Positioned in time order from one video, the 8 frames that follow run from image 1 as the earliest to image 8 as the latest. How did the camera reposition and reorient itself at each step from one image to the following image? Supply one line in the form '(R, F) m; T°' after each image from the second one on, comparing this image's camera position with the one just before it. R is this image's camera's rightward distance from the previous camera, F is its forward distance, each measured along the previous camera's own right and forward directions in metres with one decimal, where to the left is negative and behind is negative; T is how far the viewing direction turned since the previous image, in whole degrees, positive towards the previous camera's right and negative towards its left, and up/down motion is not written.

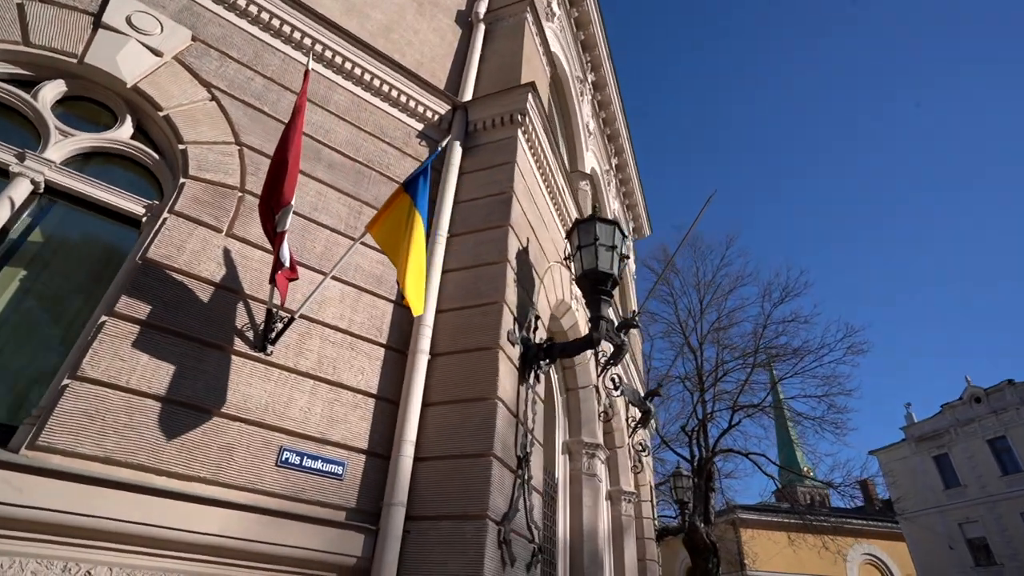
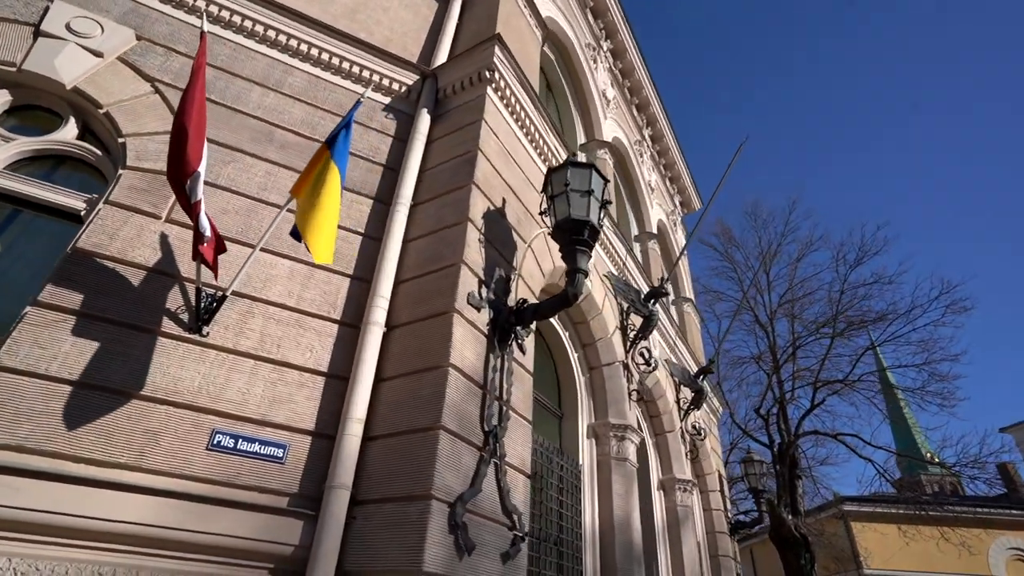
(+1.0, +0.6) m; -8°
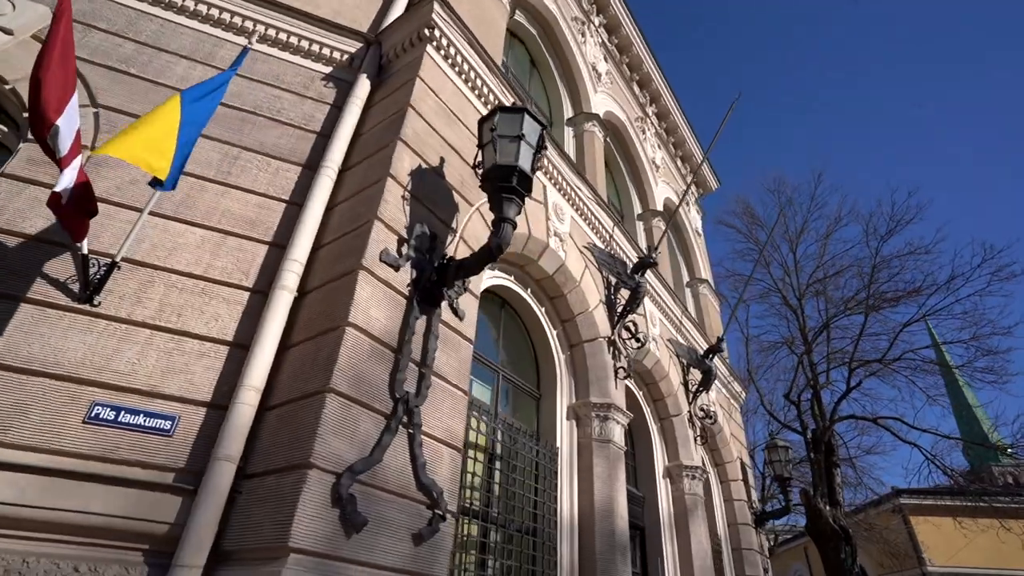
(+0.9, +0.5) m; -4°
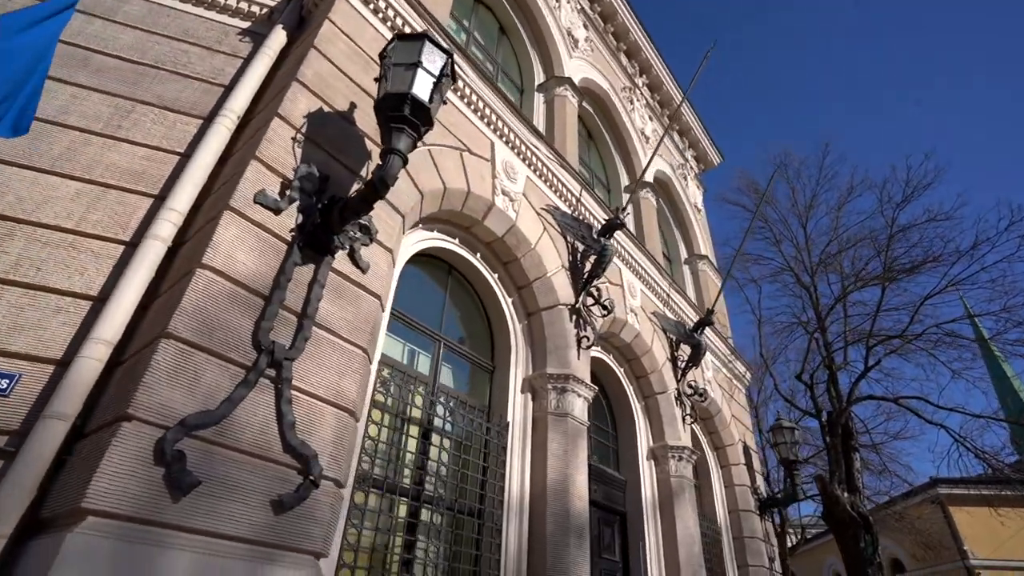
(+0.9, +0.5) m; -3°
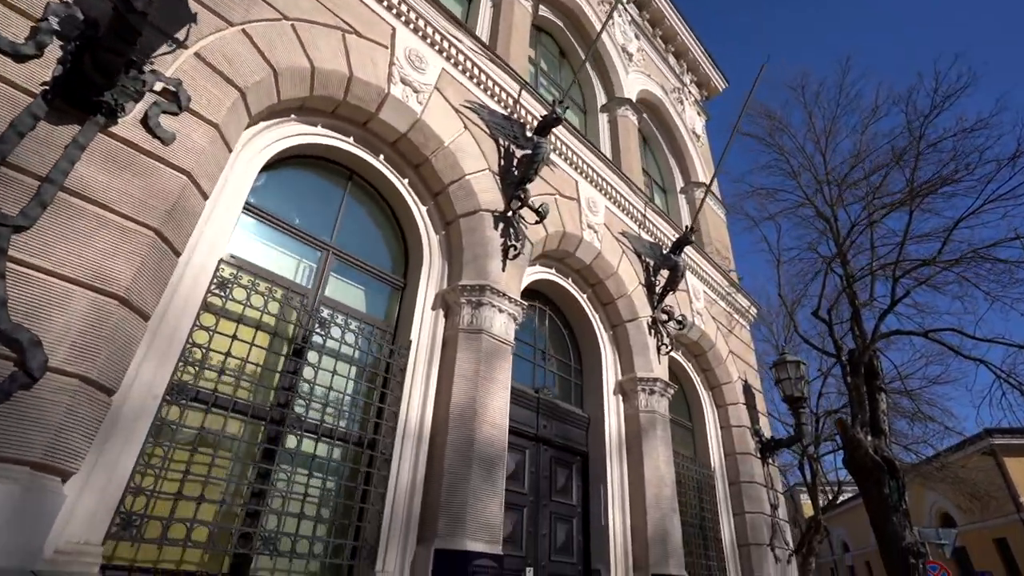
(+1.3, +0.9) m; -4°
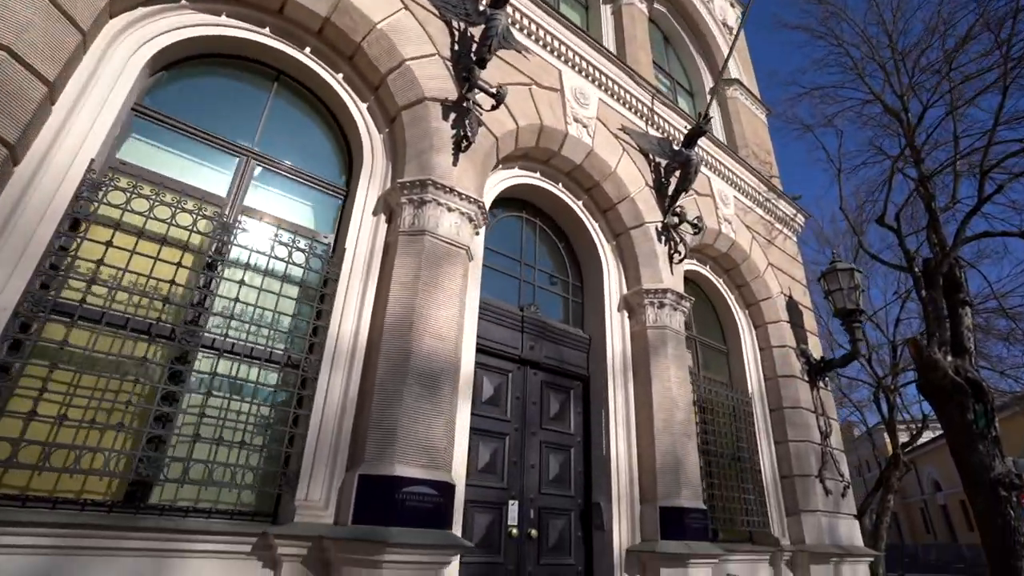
(+0.9, +0.8) m; -7°
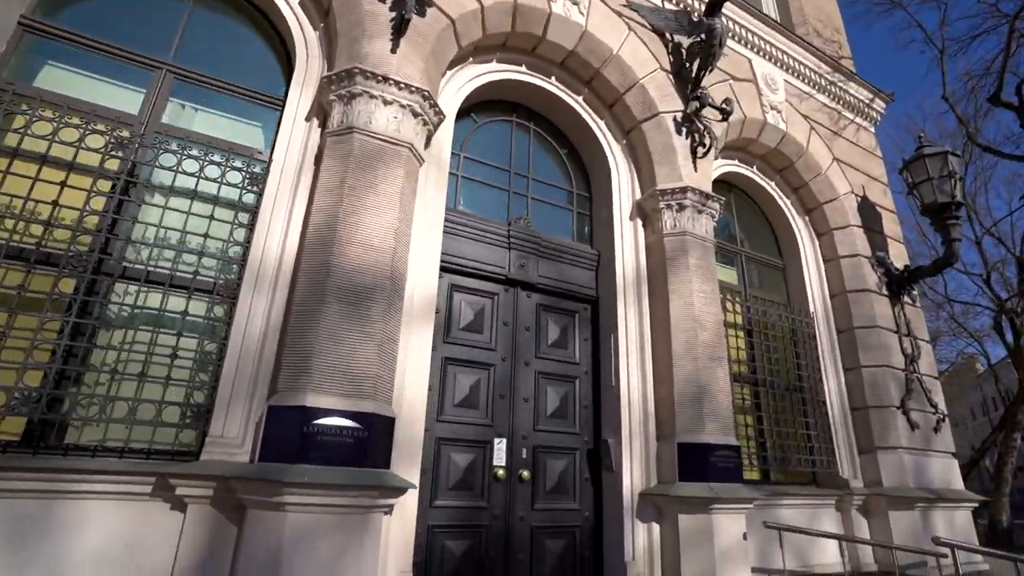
(+0.9, +0.8) m; -9°
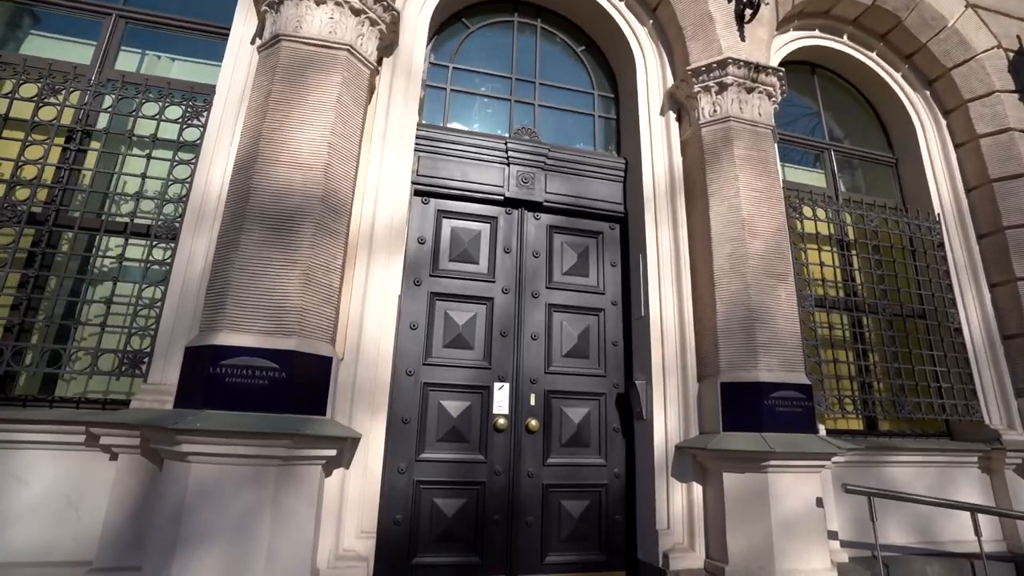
(+0.9, +0.8) m; -13°
